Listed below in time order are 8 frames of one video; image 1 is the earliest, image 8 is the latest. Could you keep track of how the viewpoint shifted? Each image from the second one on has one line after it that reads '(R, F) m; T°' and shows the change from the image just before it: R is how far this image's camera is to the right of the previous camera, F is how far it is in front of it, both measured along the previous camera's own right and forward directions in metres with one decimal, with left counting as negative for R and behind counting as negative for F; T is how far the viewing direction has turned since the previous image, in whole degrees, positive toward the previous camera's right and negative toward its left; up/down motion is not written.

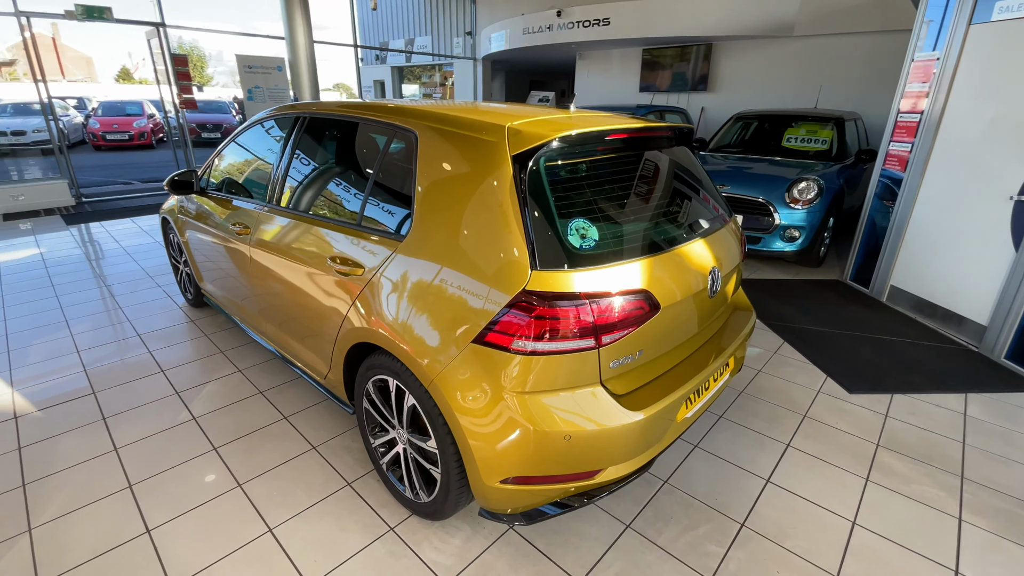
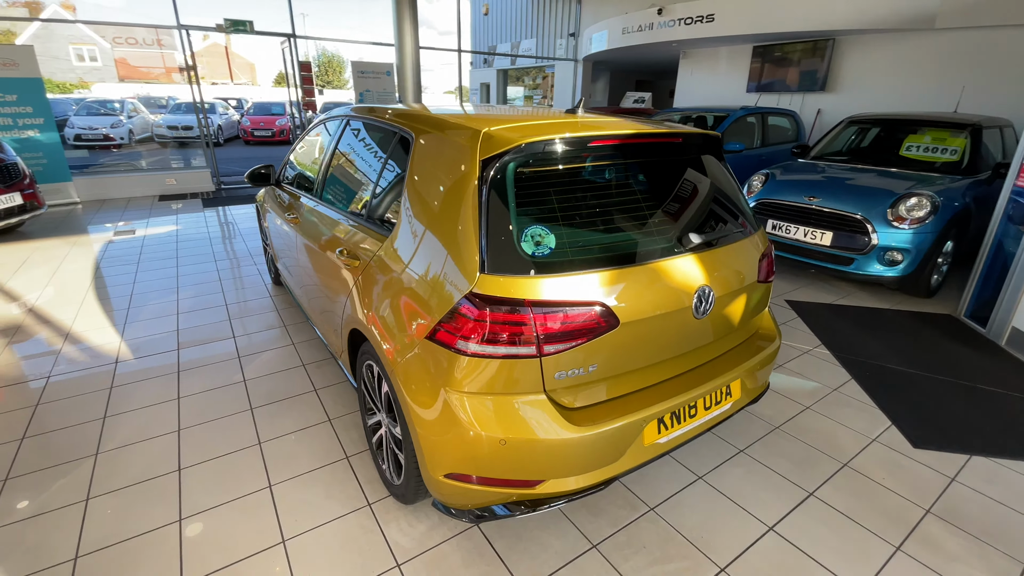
(+0.4, 0.0) m; -12°
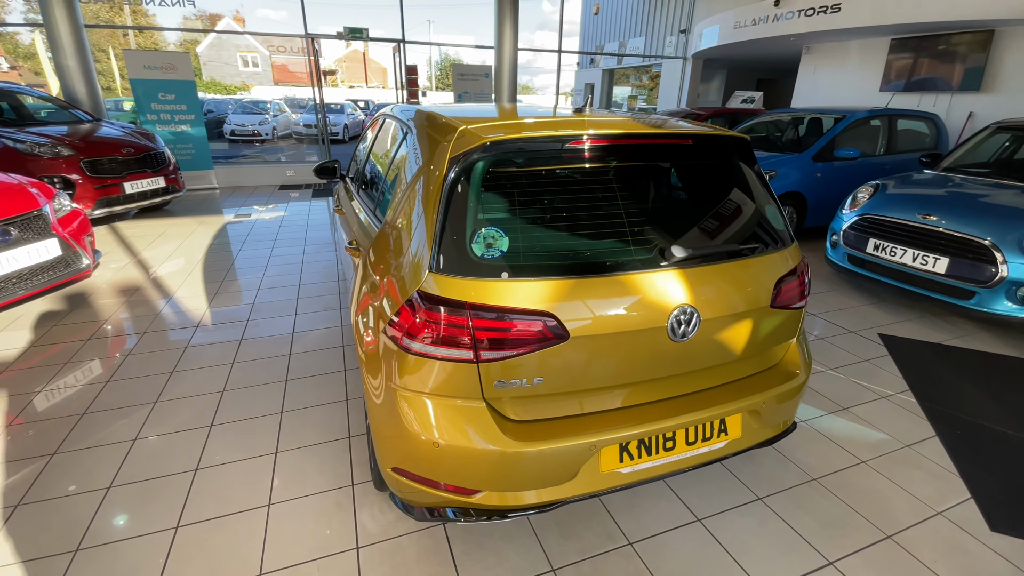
(+0.4, +0.1) m; -12°
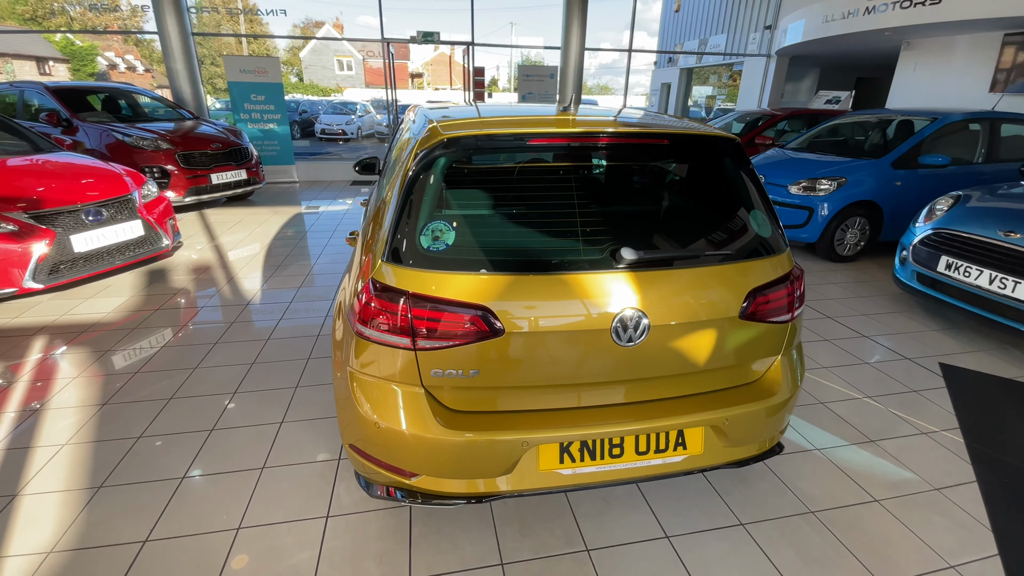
(+0.4, 0.0) m; -9°
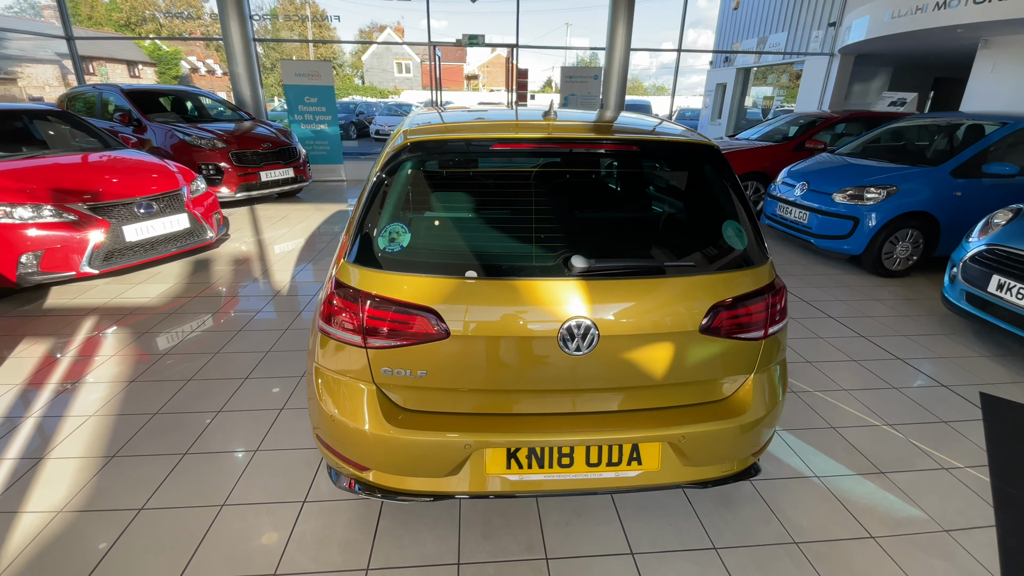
(+0.3, 0.0) m; -6°
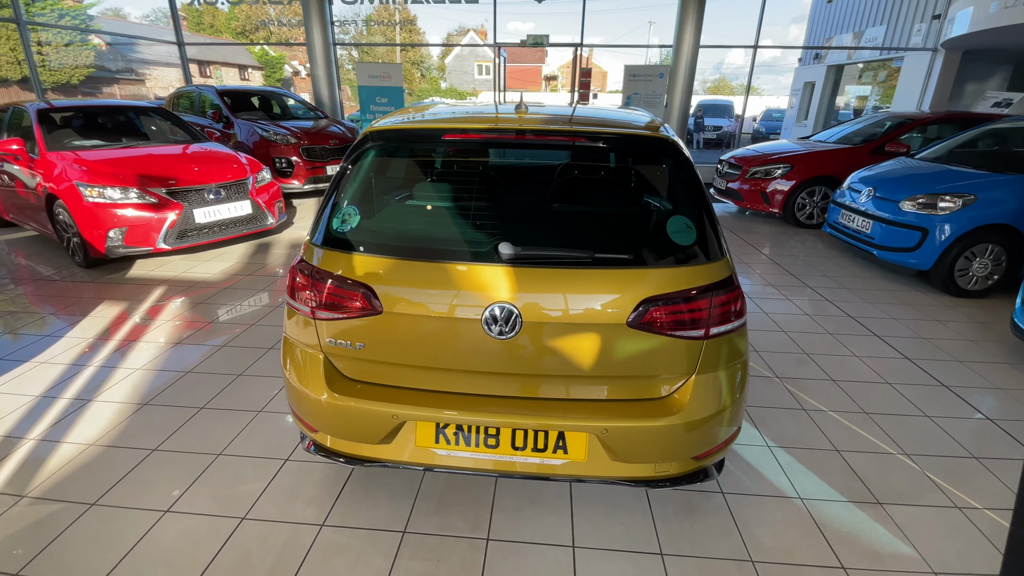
(+0.4, 0.0) m; -9°
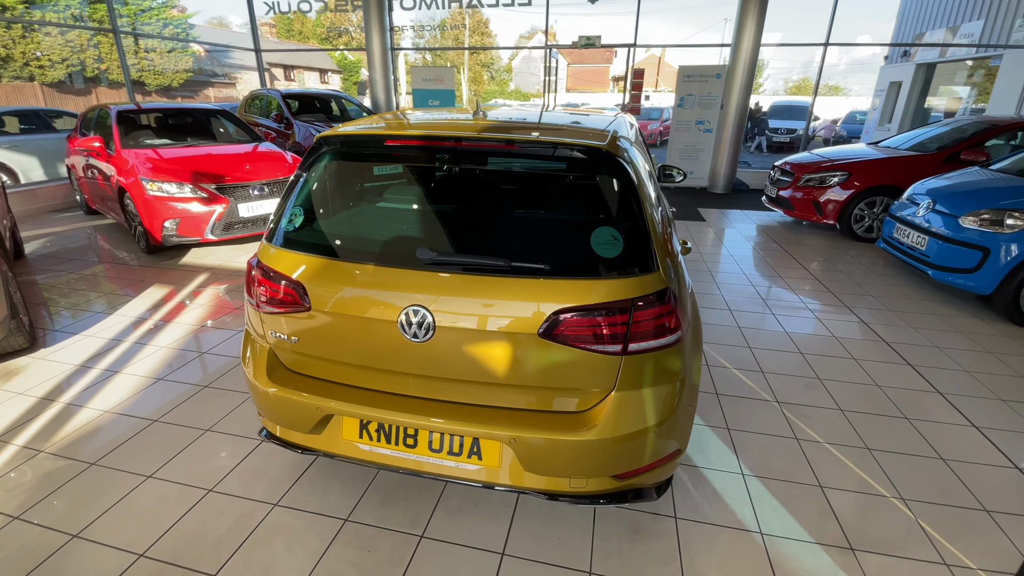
(+0.4, 0.0) m; -8°
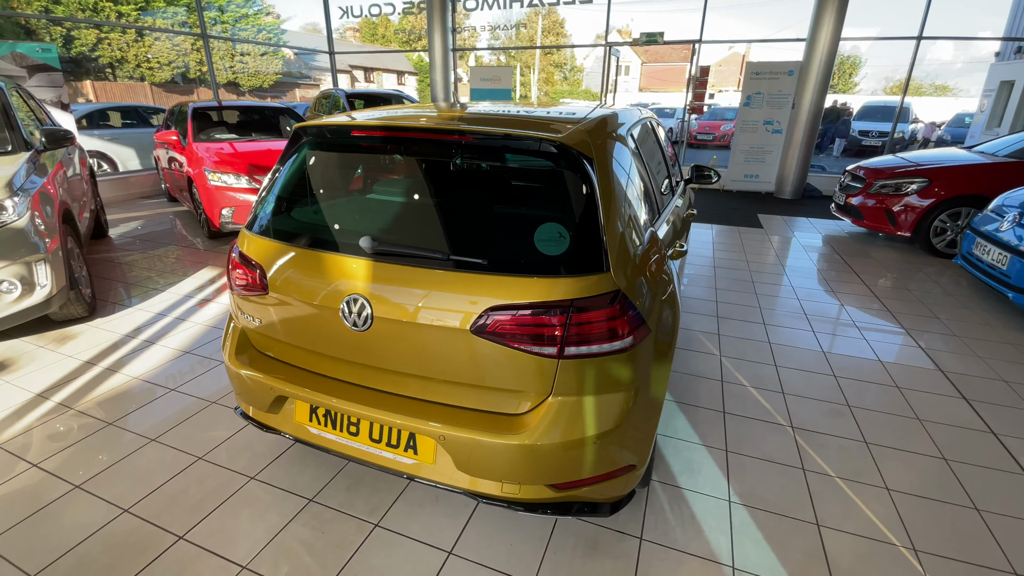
(+0.4, +0.1) m; -8°
